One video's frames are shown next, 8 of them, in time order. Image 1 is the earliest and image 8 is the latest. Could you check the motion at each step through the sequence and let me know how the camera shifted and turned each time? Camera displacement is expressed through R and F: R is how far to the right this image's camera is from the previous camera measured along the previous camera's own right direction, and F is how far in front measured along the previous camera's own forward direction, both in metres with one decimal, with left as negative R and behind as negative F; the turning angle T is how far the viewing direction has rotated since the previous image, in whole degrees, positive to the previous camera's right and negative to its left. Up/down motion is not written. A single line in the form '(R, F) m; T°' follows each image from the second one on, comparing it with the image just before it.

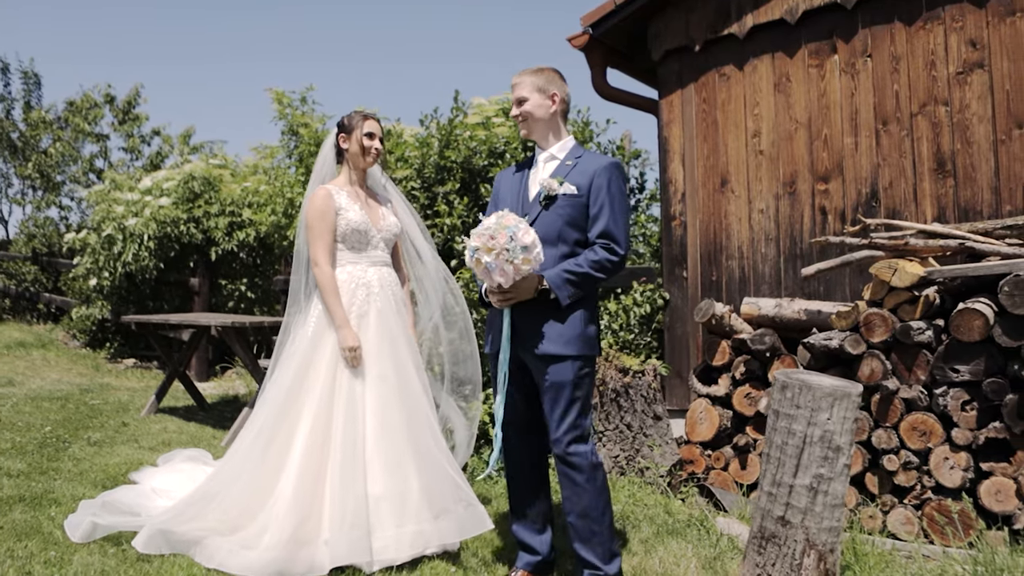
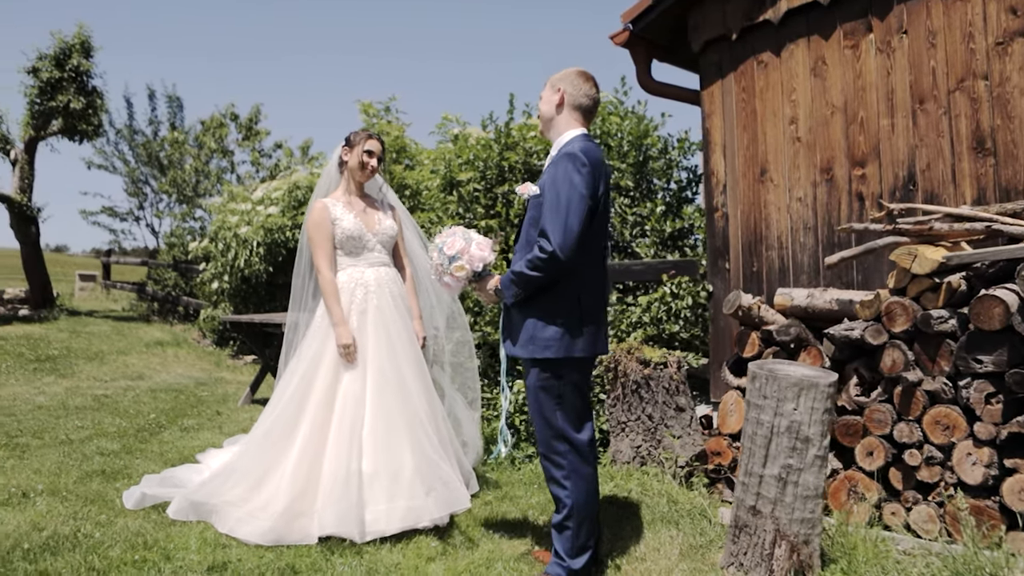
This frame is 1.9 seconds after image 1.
(+0.7, -0.1) m; -10°
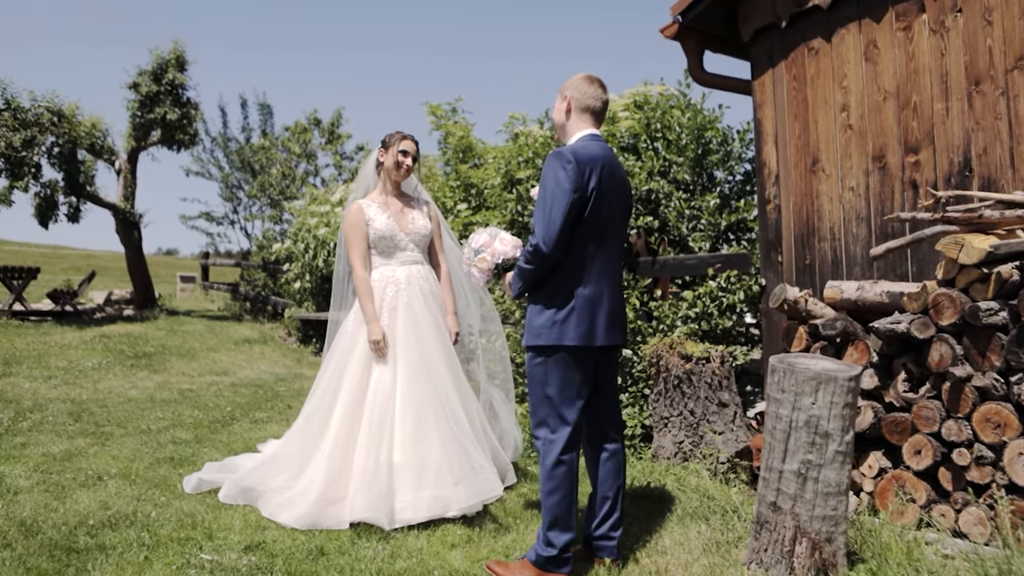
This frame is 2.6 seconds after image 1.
(+0.3, 0.0) m; -7°
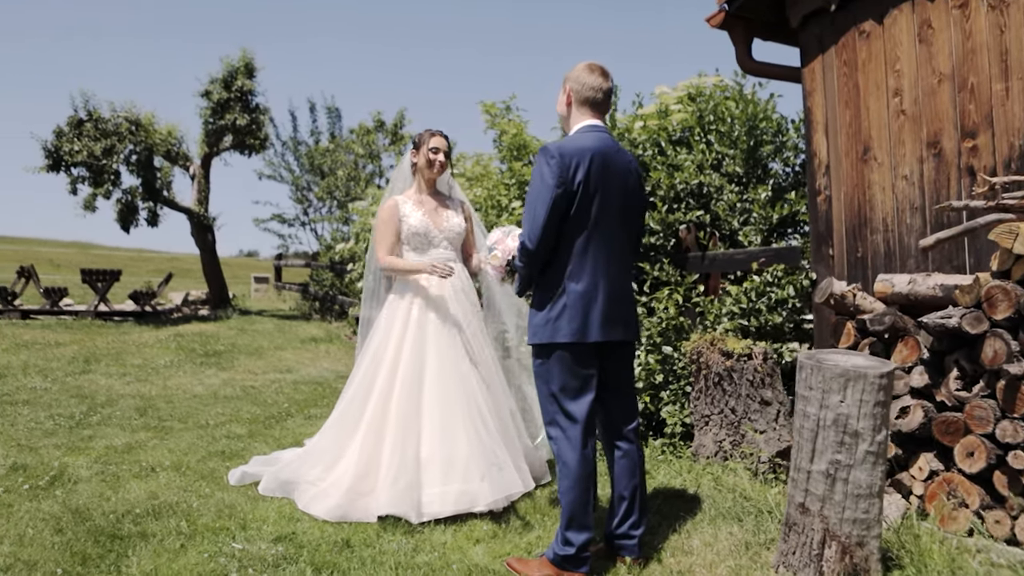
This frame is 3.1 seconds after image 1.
(+0.2, 0.0) m; -5°
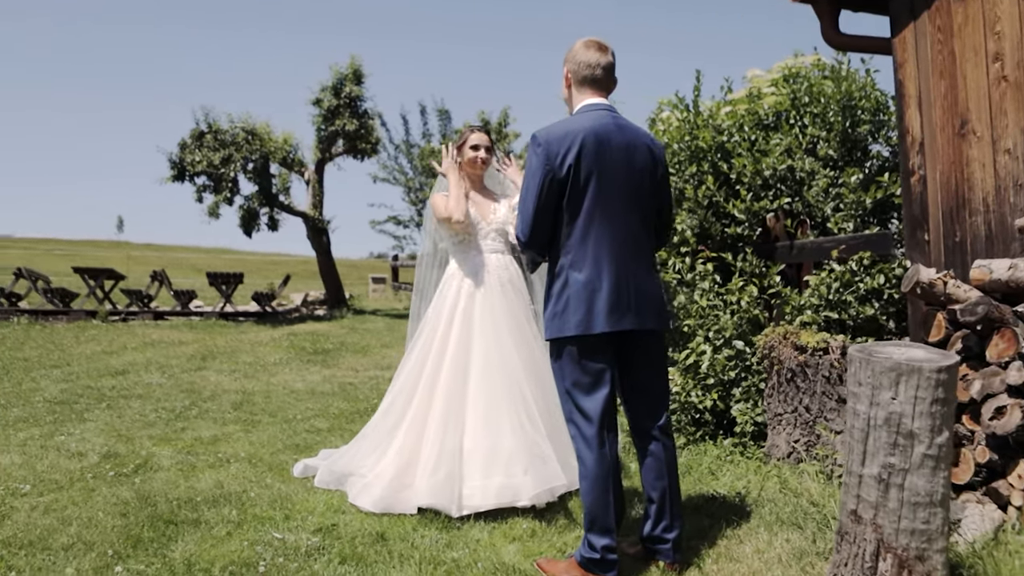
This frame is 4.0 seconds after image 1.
(+0.4, +0.1) m; -9°
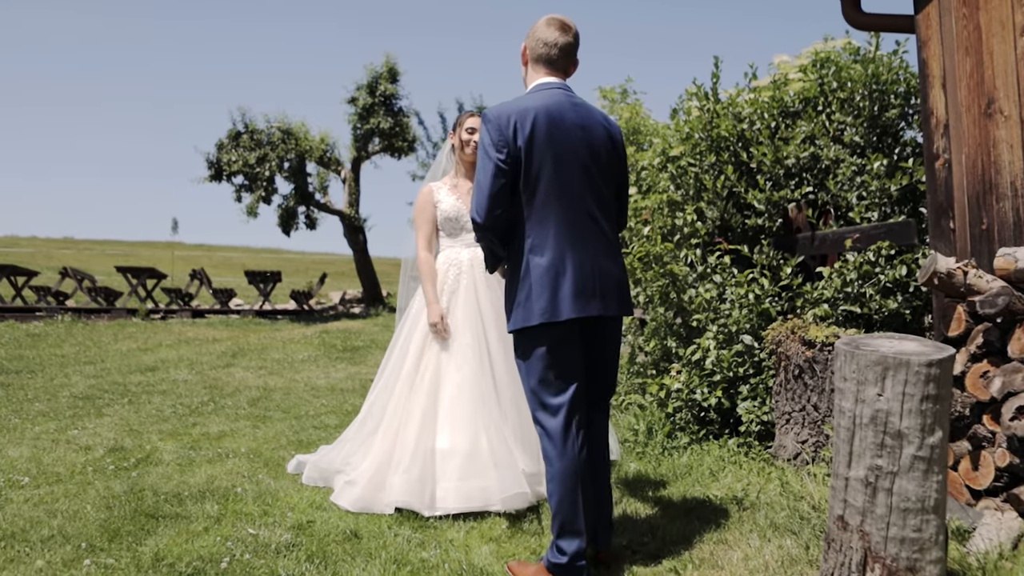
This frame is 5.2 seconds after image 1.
(+0.3, +0.1) m; -4°
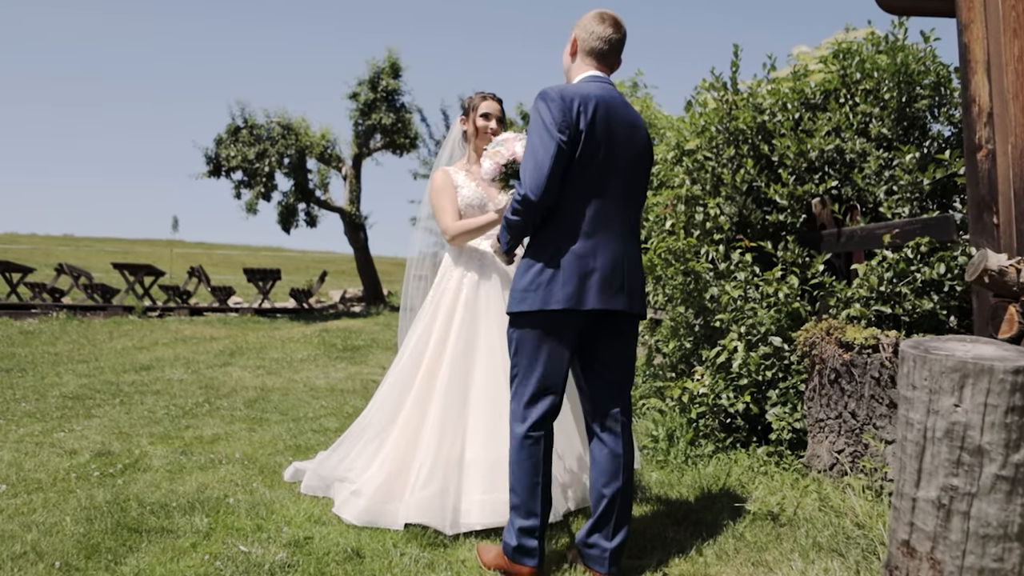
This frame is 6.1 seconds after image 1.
(-0.1, +0.3) m; 0°
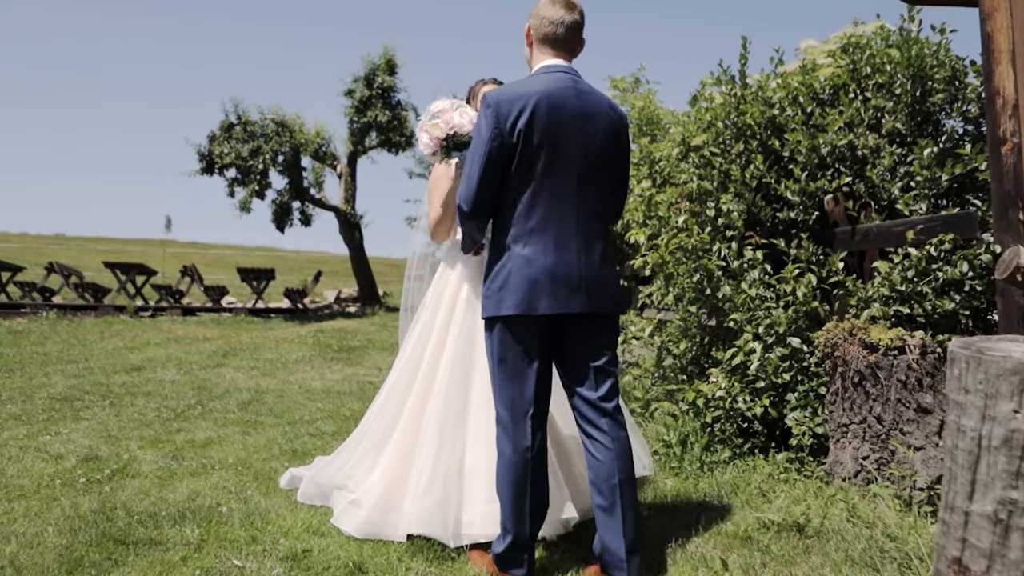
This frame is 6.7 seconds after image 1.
(-0.1, +0.2) m; 0°
